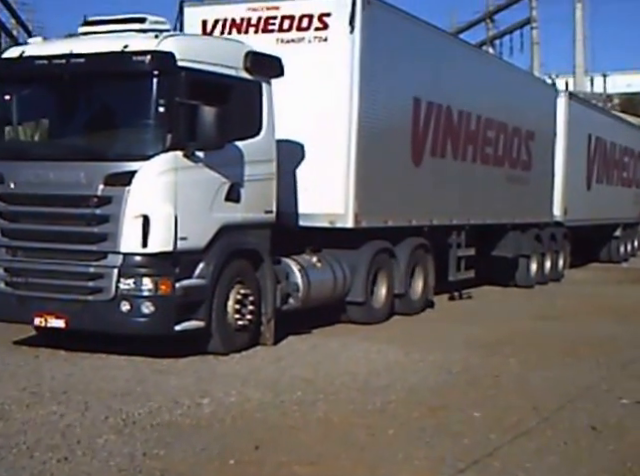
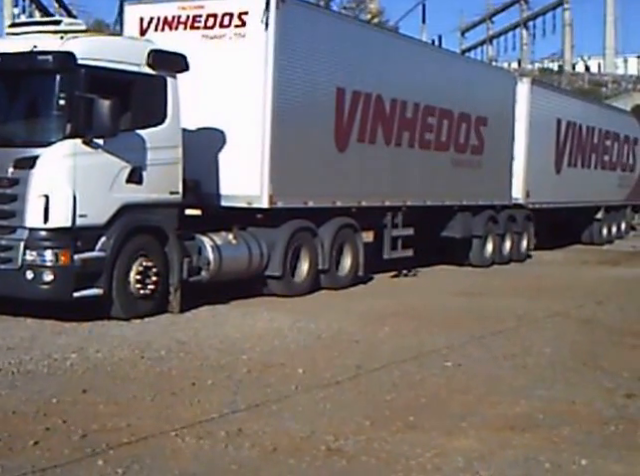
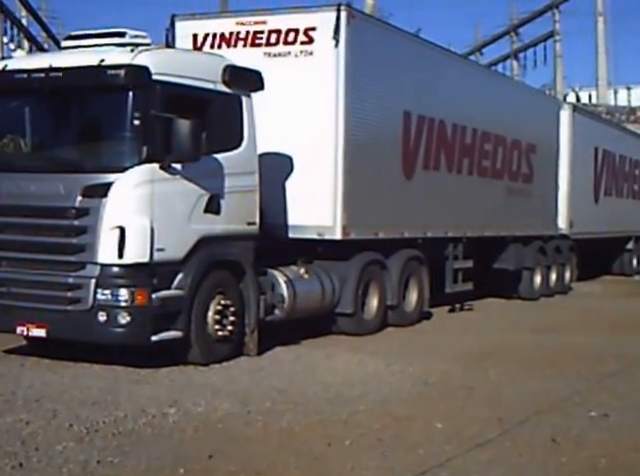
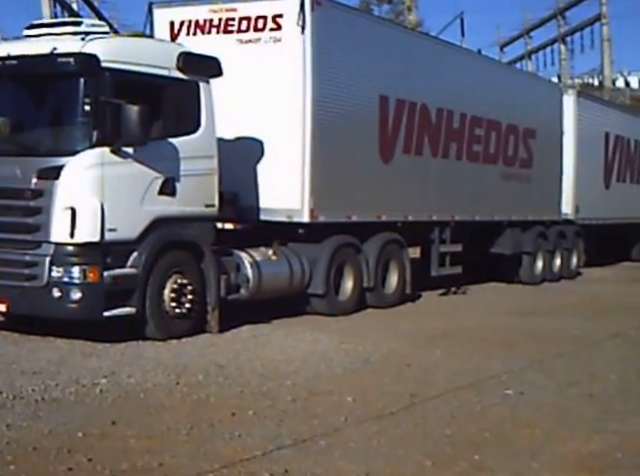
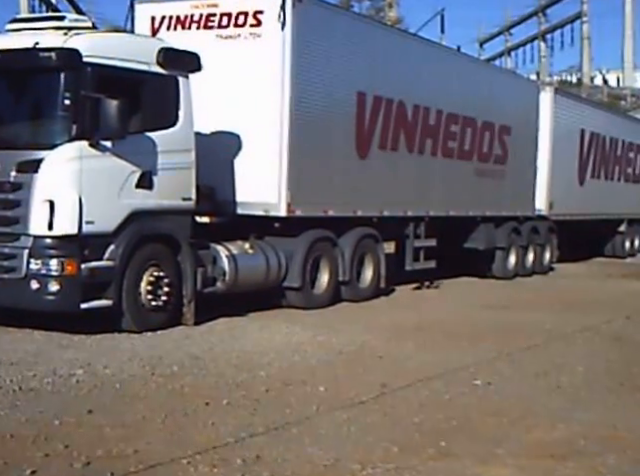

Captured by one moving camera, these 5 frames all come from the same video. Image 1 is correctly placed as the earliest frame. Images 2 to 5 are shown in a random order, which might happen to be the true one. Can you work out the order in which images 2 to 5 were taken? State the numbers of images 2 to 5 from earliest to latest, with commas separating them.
3, 4, 5, 2
